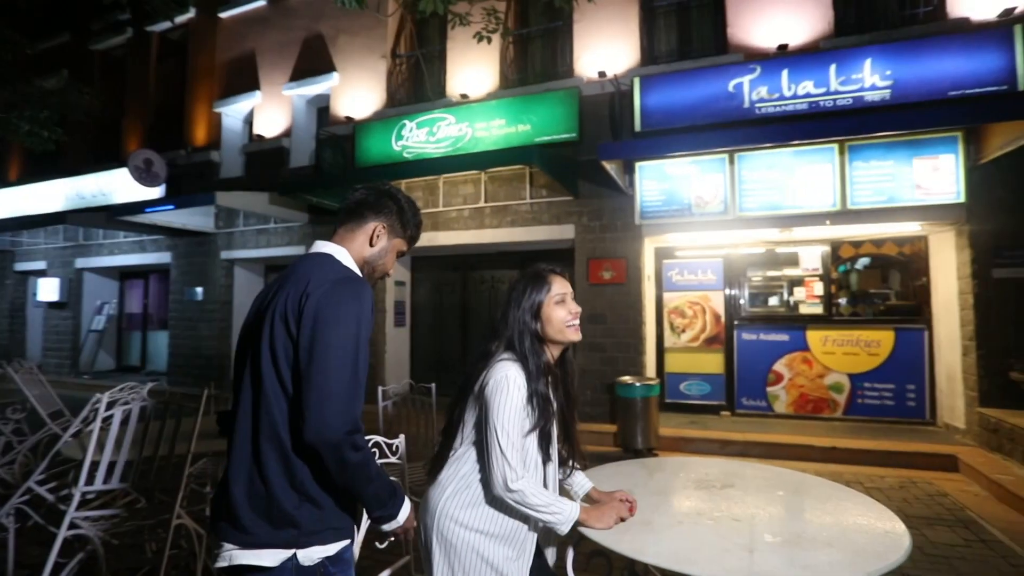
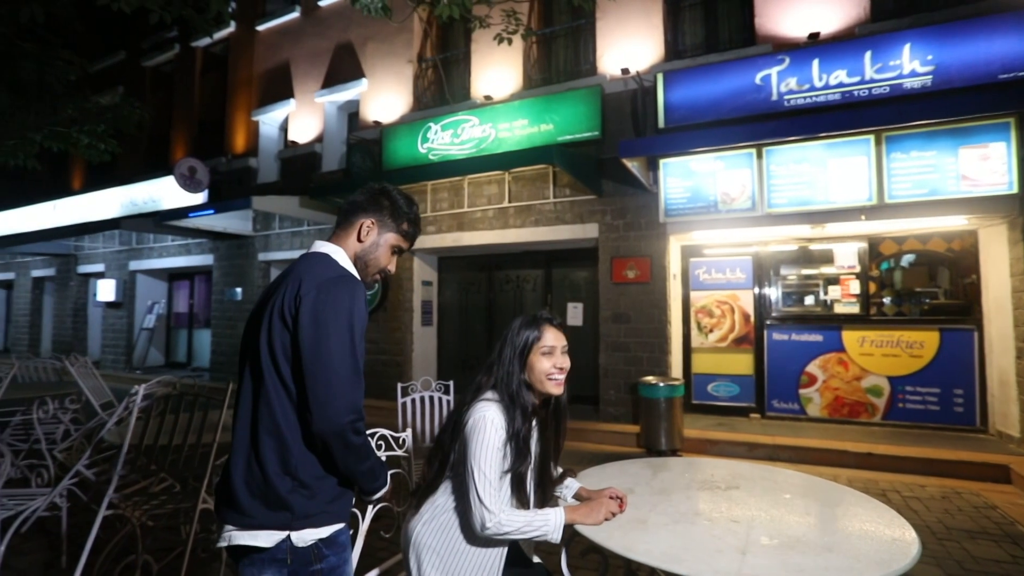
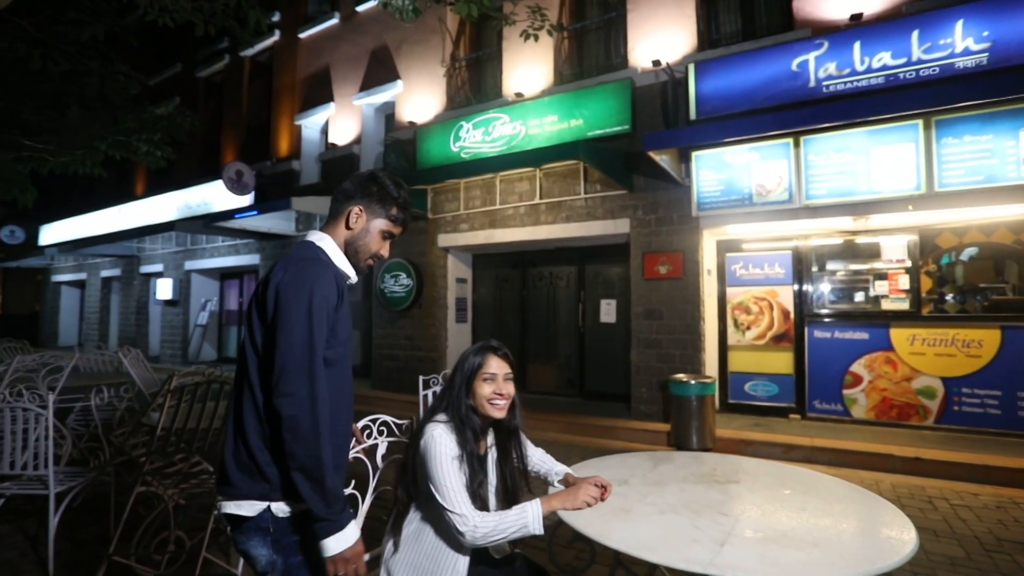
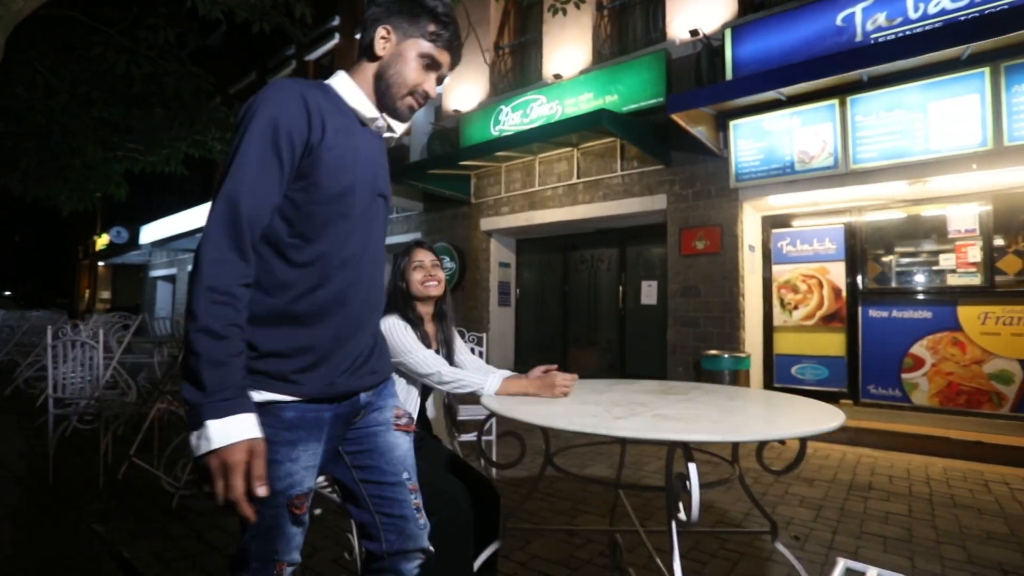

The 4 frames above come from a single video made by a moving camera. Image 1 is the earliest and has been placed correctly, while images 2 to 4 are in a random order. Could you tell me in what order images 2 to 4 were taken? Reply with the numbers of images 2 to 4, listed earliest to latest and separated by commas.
2, 3, 4
